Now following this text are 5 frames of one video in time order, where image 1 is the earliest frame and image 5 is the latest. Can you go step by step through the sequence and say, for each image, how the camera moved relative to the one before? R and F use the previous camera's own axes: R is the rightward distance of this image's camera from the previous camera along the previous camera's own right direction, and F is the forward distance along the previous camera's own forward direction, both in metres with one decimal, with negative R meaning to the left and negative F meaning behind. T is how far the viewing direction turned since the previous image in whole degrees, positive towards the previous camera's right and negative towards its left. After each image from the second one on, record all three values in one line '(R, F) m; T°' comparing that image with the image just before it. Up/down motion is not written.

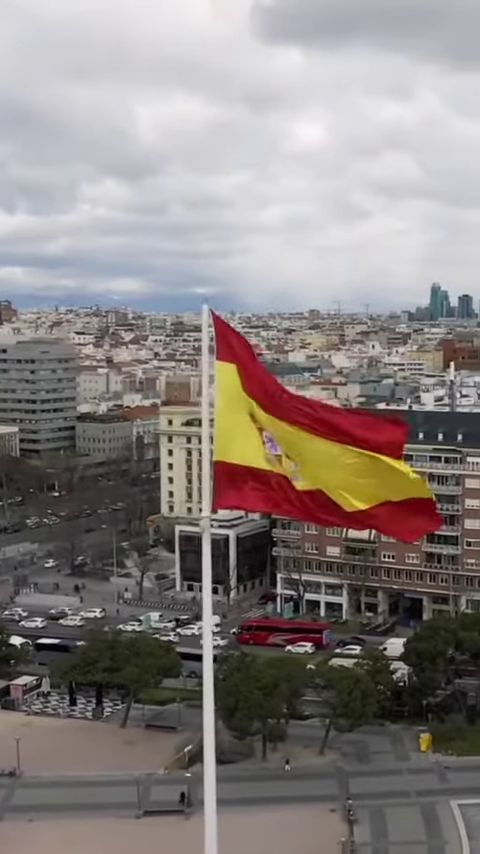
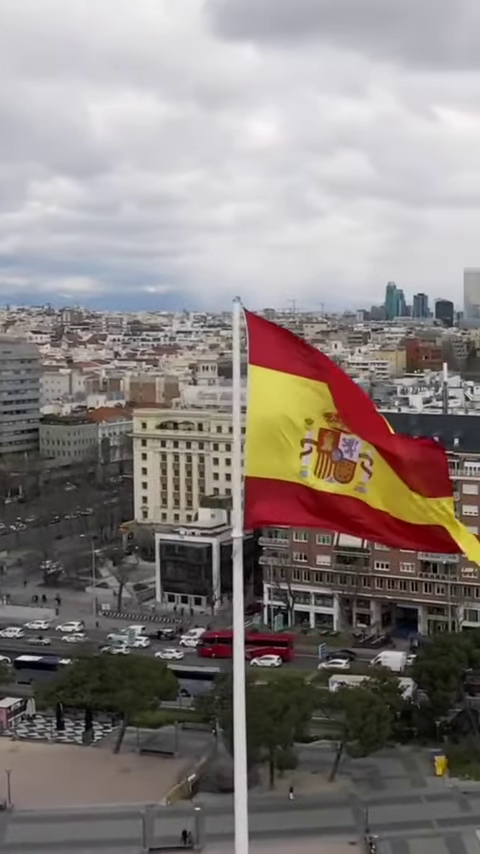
(-2.1, +3.0) m; +2°
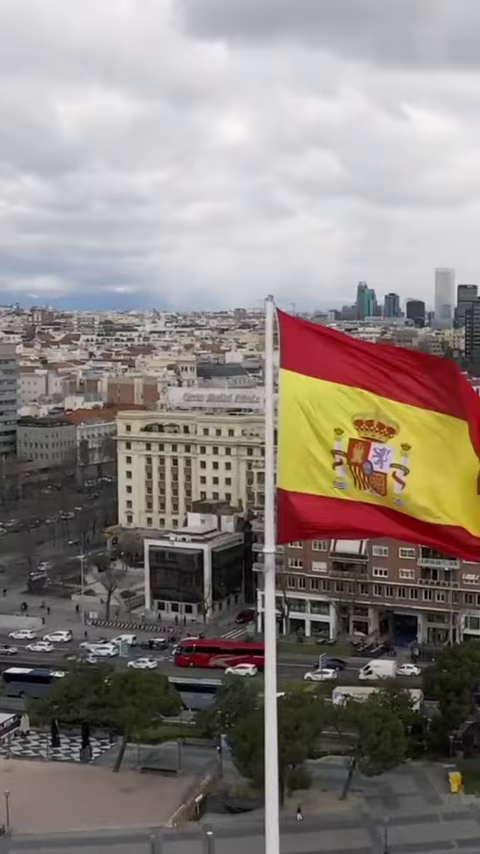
(-1.4, +1.9) m; +2°
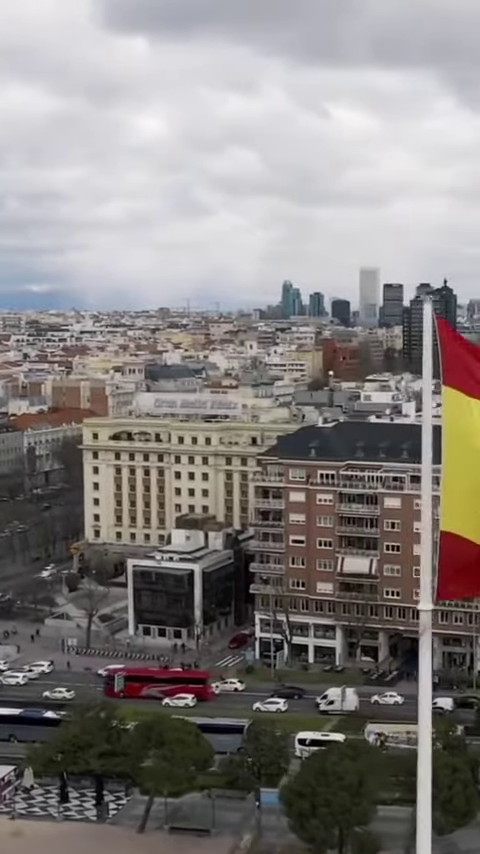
(-4.3, +5.3) m; +4°
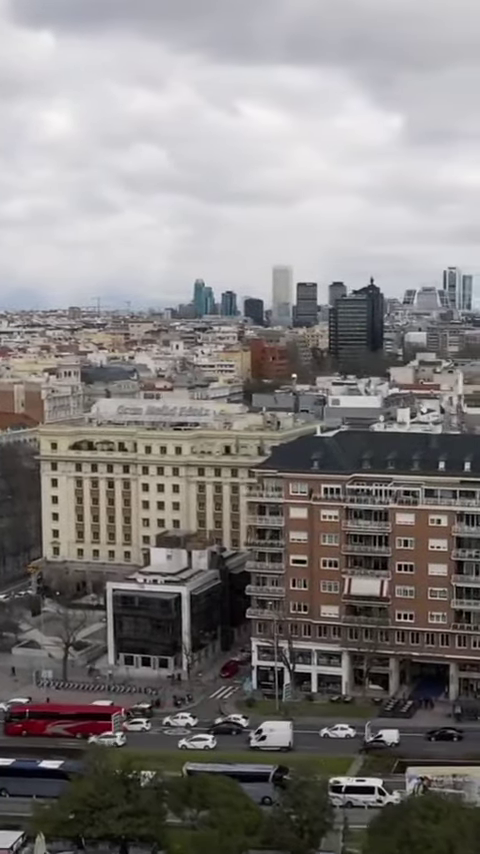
(-4.5, +5.2) m; +5°
